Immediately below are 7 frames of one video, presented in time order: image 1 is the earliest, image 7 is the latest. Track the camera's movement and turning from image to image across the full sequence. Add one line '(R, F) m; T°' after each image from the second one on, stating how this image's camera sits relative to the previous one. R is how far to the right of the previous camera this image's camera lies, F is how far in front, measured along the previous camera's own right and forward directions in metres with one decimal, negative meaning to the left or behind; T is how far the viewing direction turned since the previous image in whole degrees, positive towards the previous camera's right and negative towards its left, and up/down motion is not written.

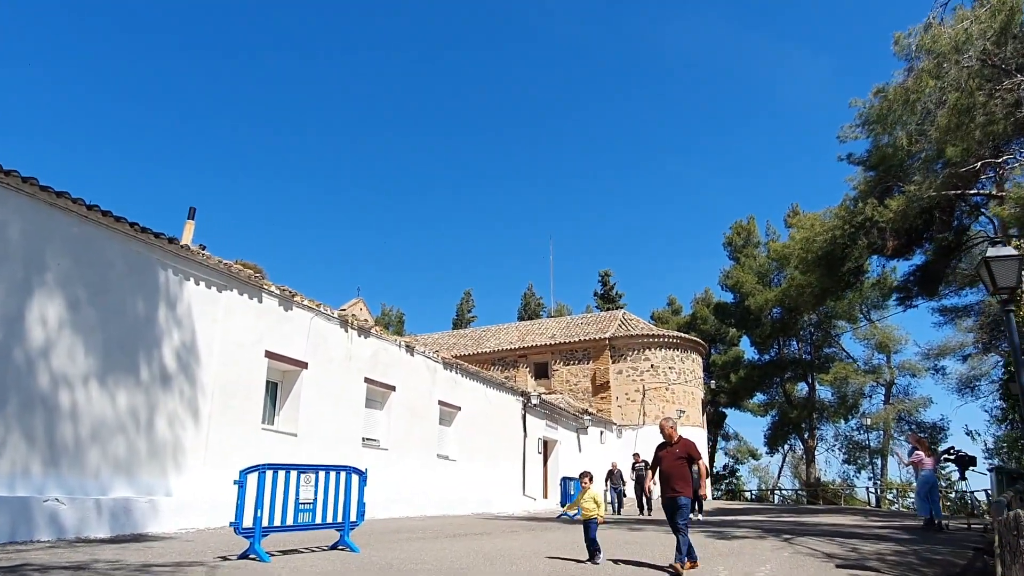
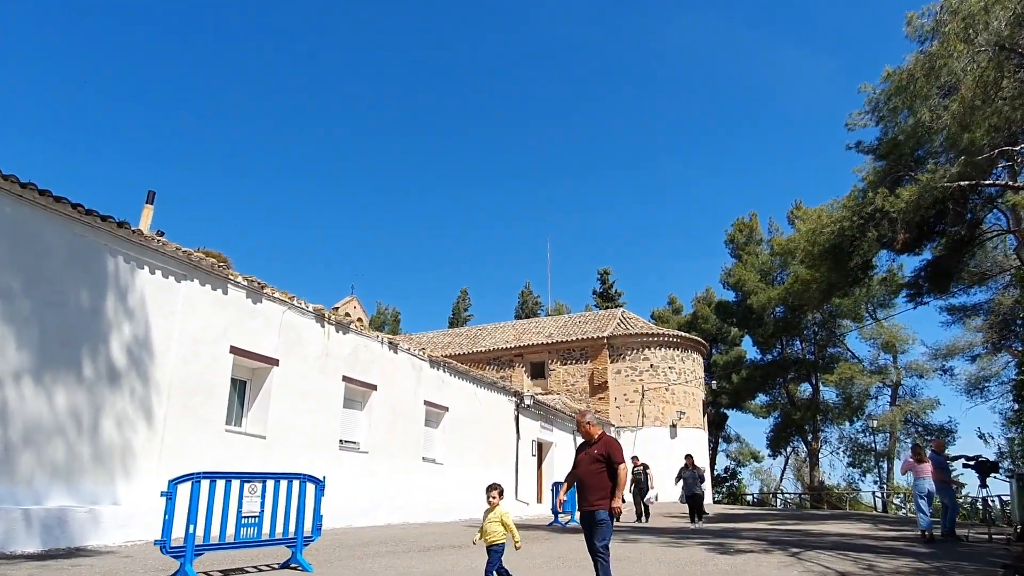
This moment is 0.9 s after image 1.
(+0.2, +0.8) m; 0°
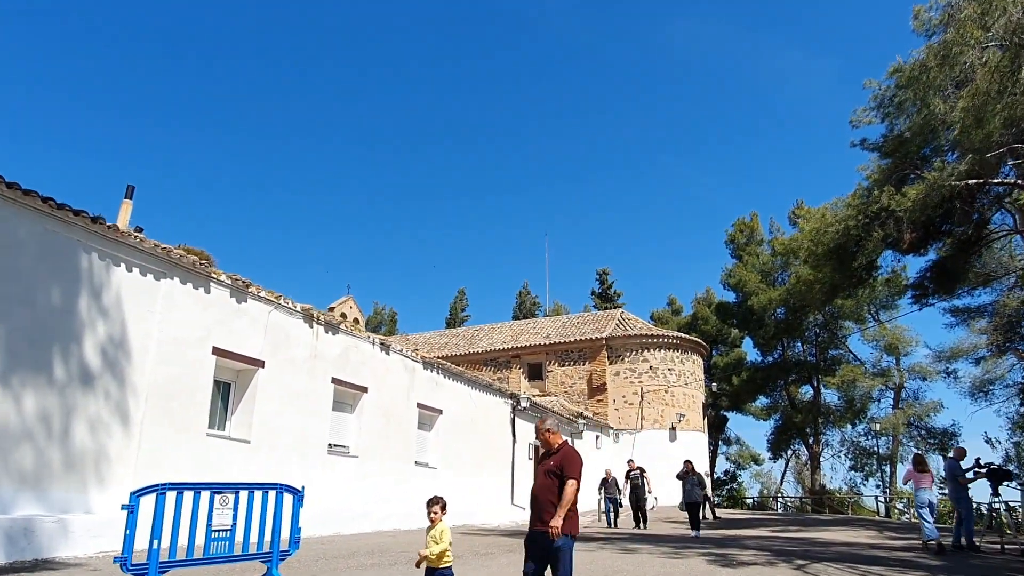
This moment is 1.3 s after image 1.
(+0.1, +0.4) m; 0°
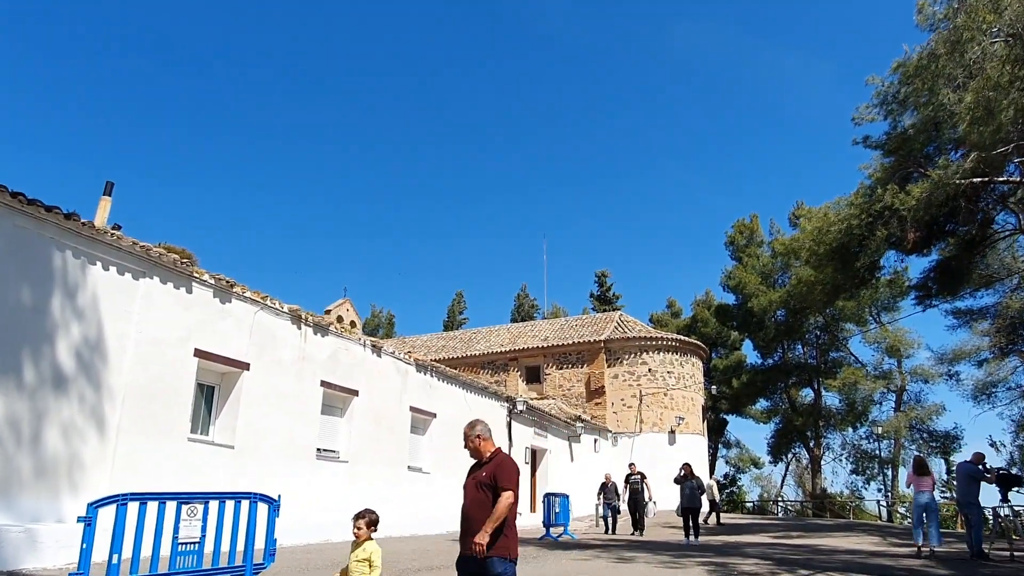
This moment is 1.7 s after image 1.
(+0.1, +0.3) m; 0°
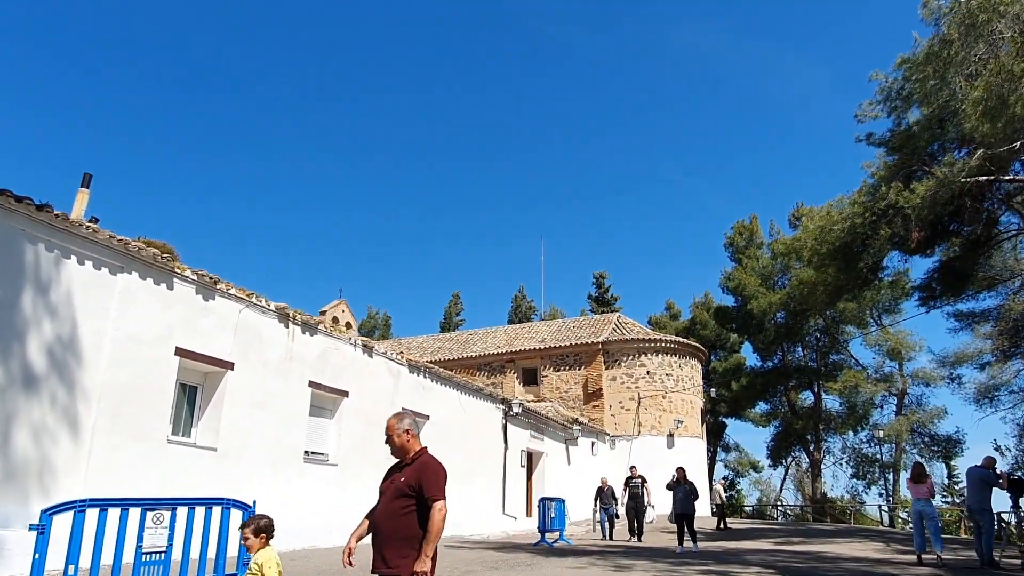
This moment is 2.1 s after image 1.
(+0.1, +0.3) m; 0°
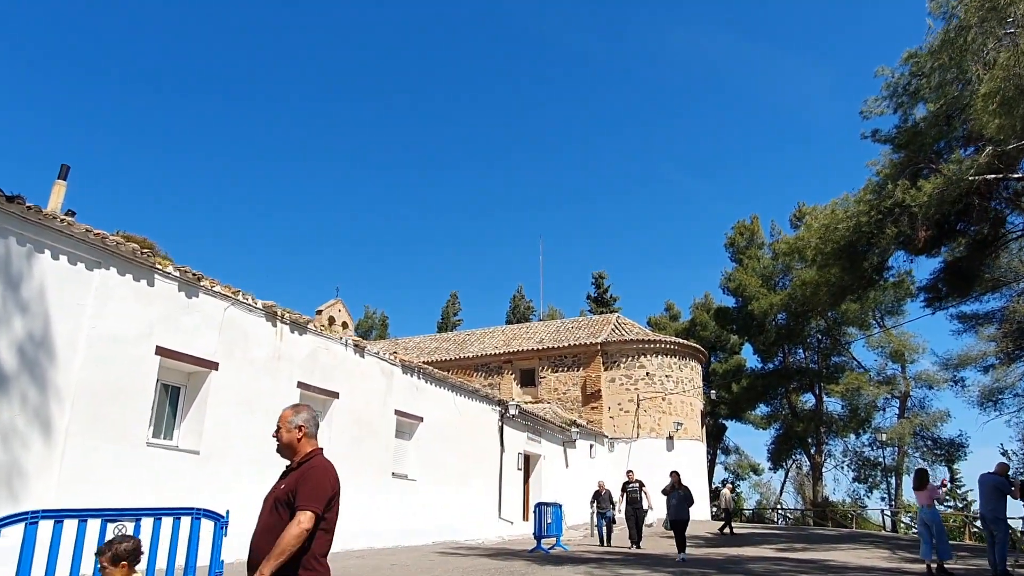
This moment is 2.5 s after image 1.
(+0.1, +0.4) m; 0°
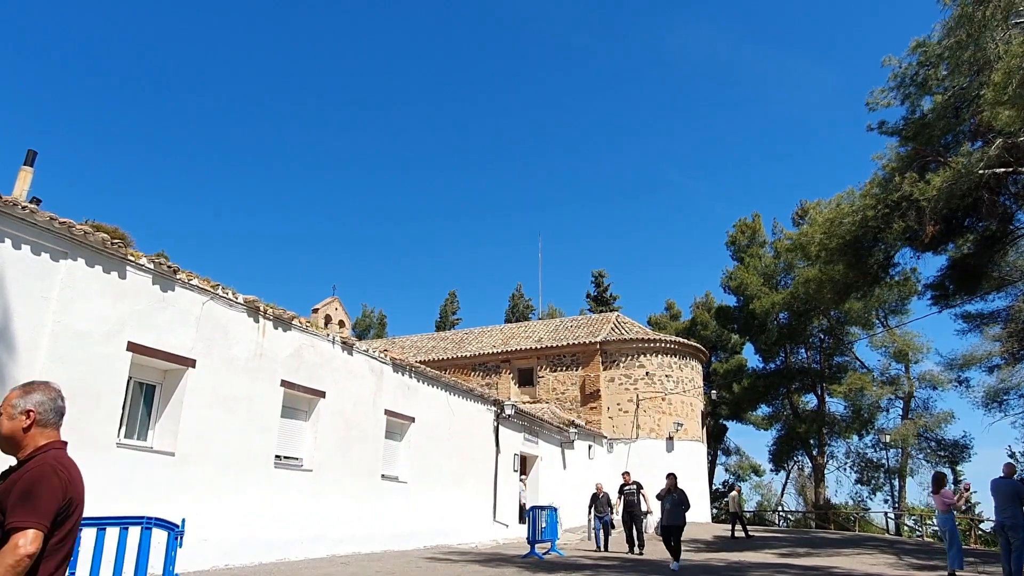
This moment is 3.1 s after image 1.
(+0.1, +0.4) m; 0°
